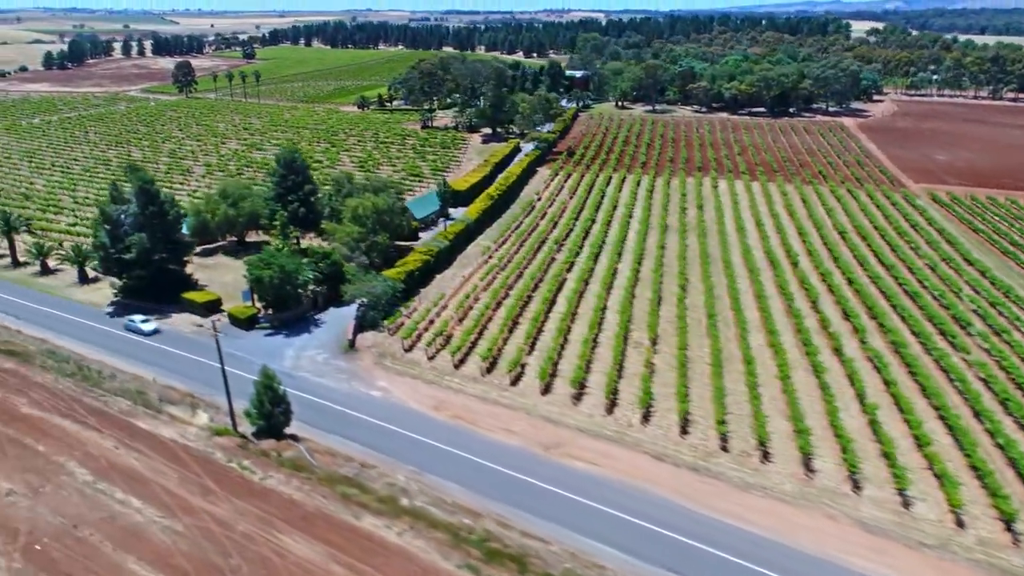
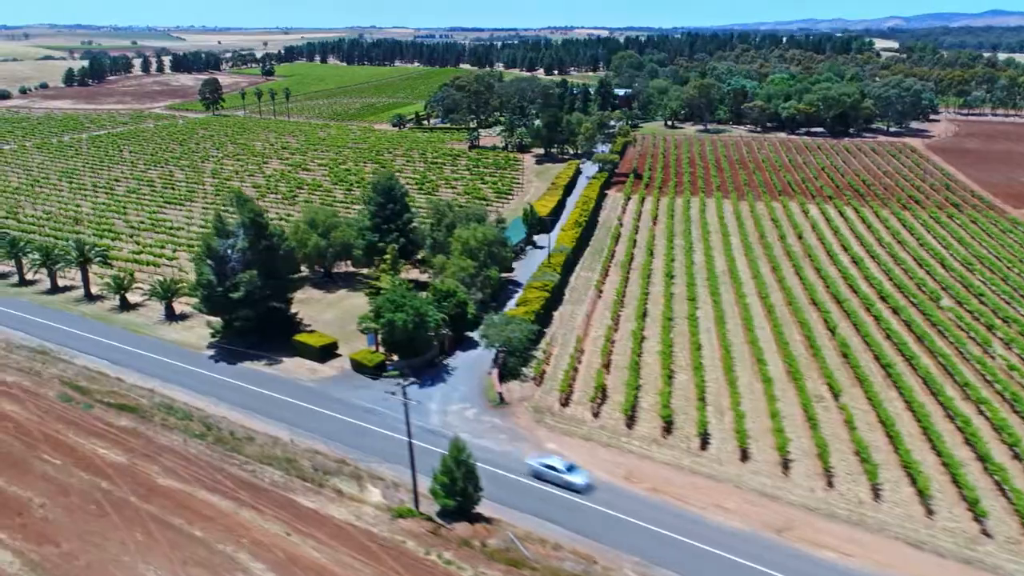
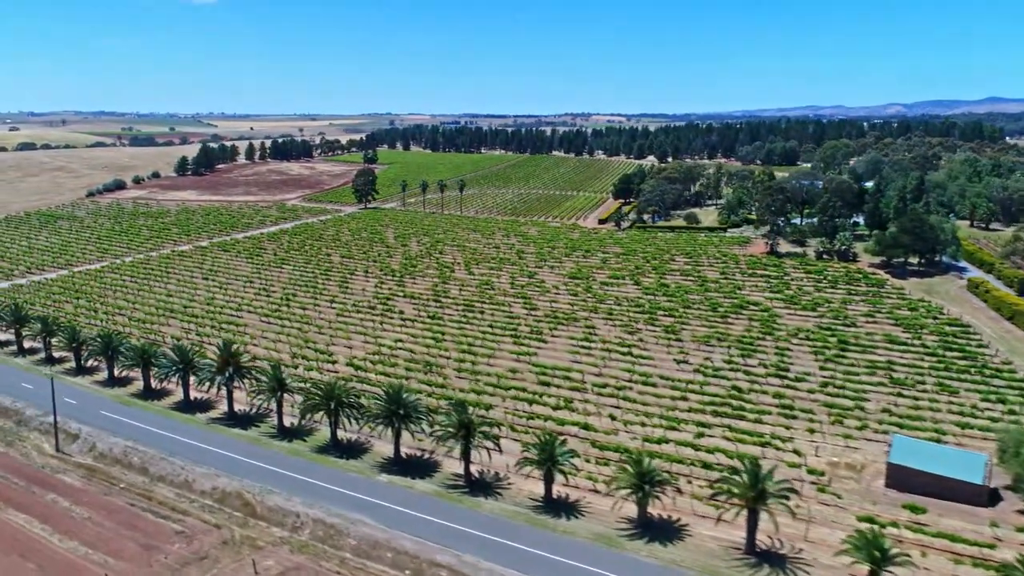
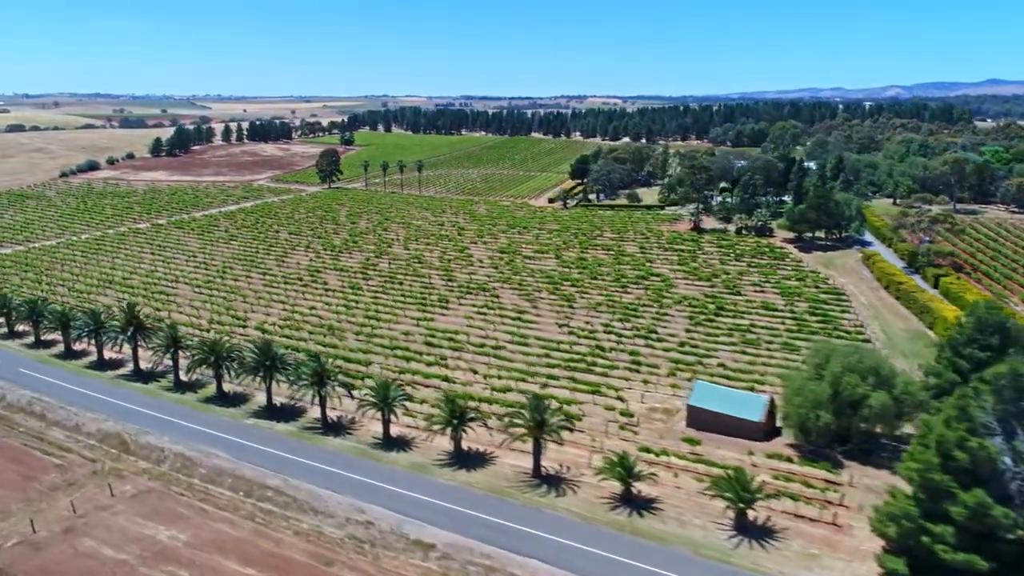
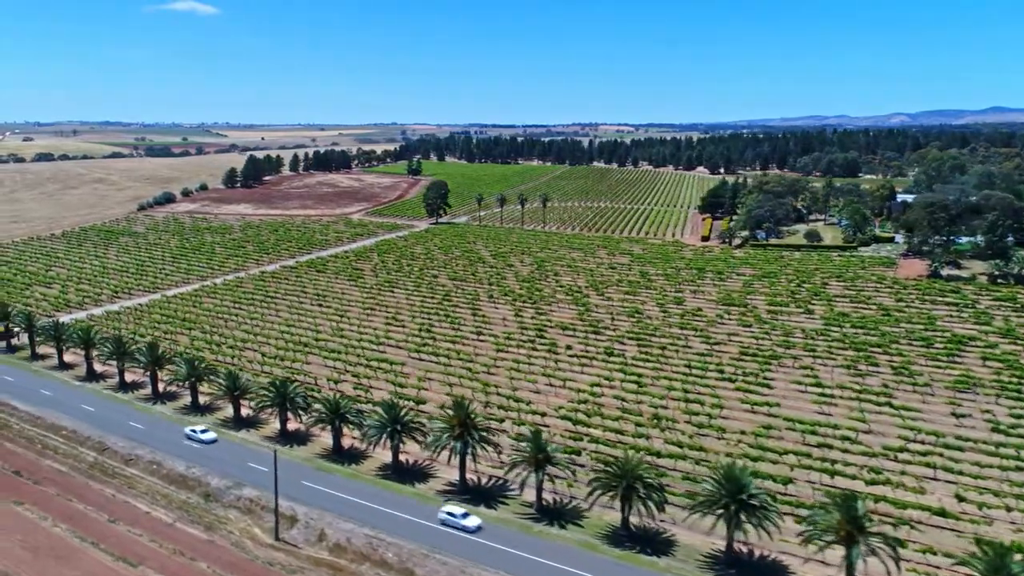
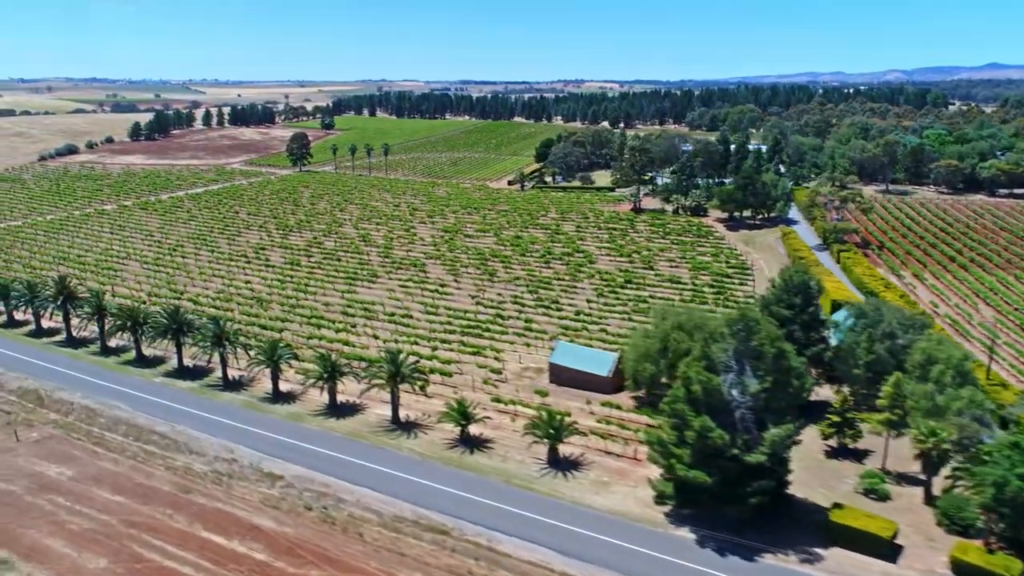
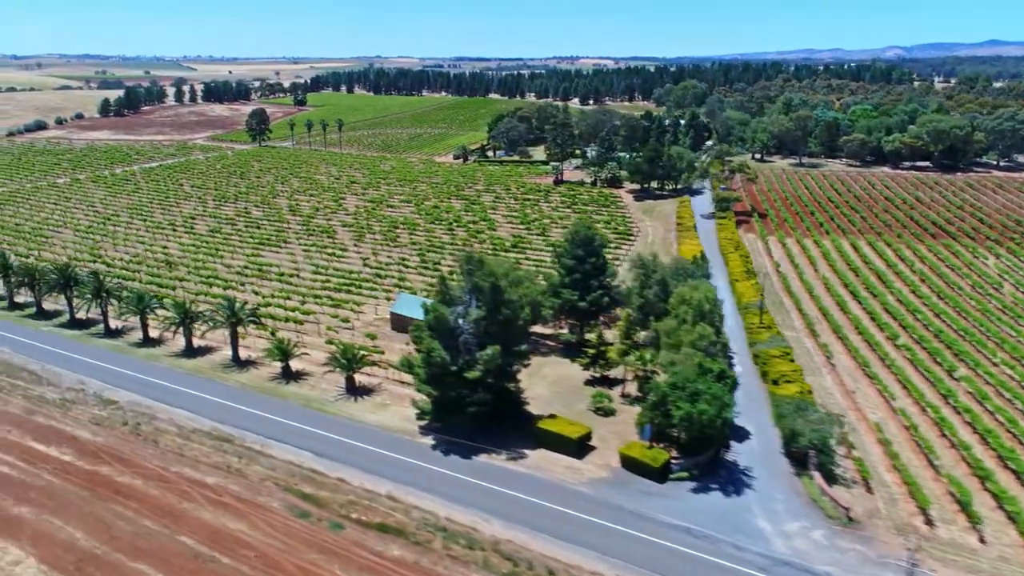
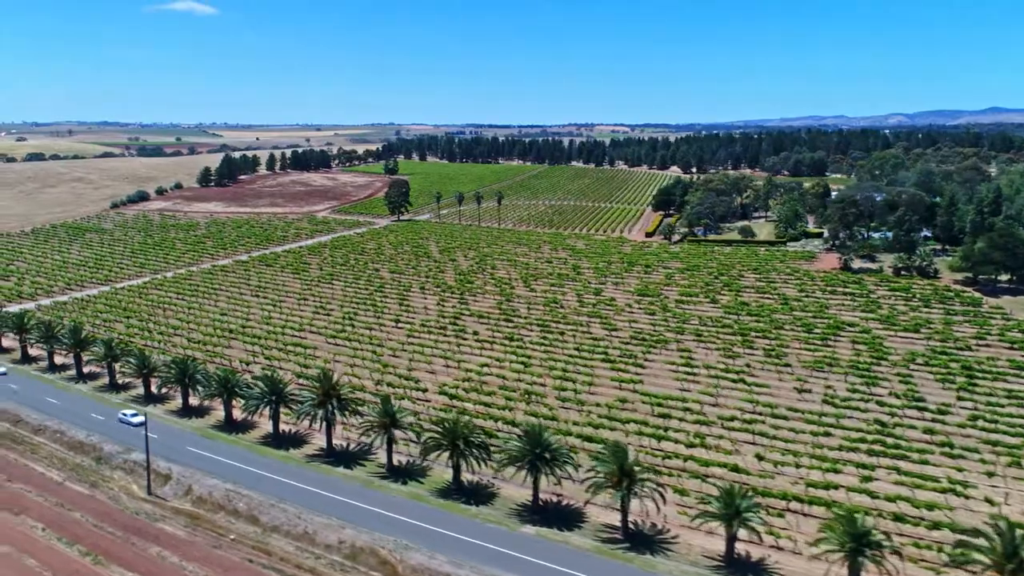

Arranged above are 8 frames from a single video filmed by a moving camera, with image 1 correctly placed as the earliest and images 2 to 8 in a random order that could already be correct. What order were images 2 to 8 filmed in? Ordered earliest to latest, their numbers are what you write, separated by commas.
2, 7, 6, 4, 3, 8, 5
